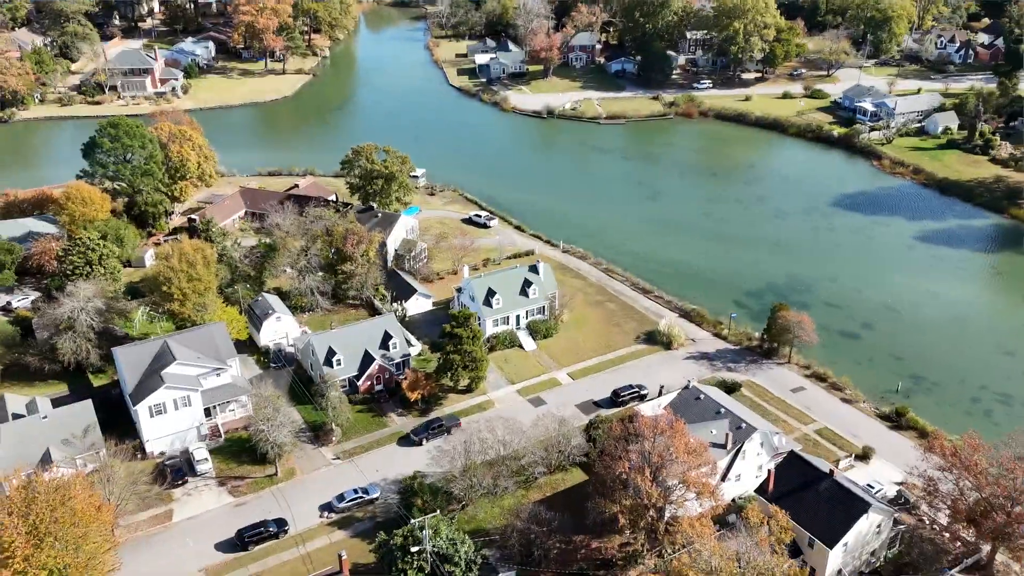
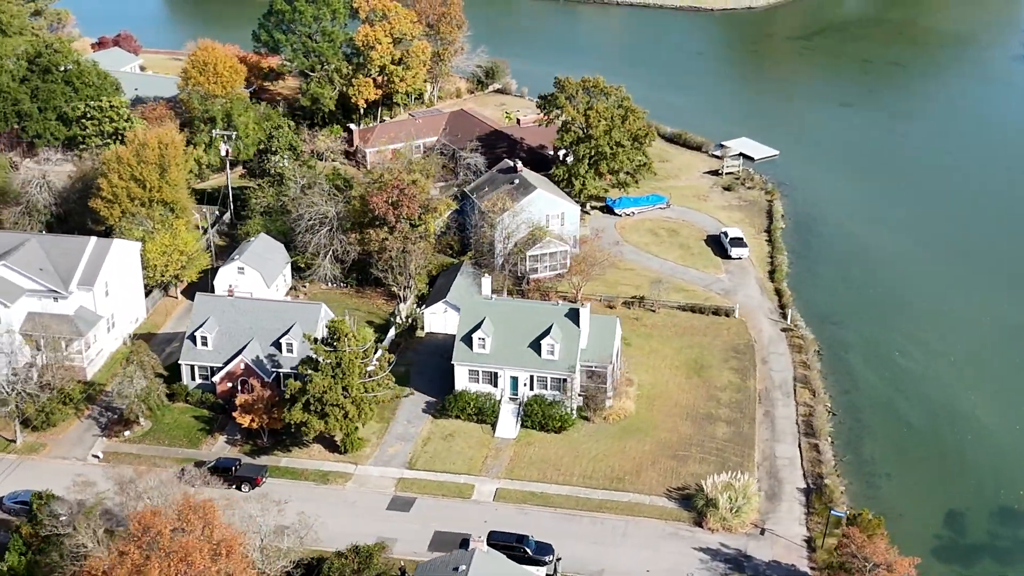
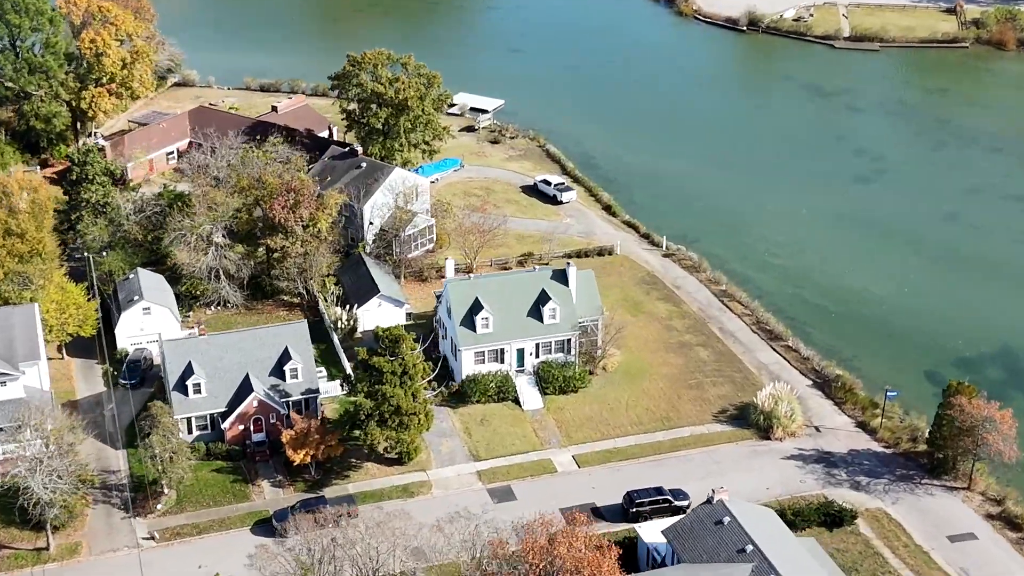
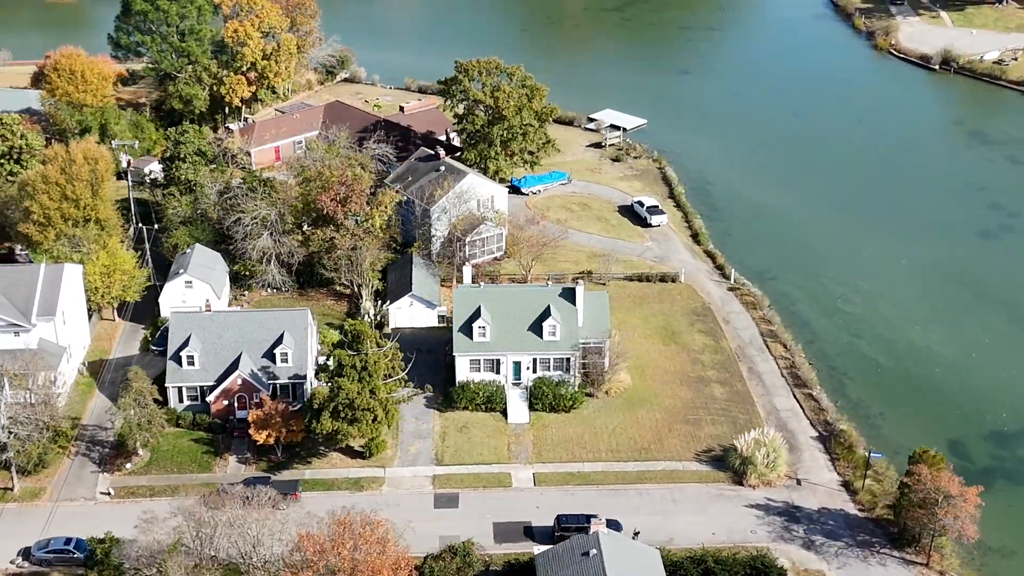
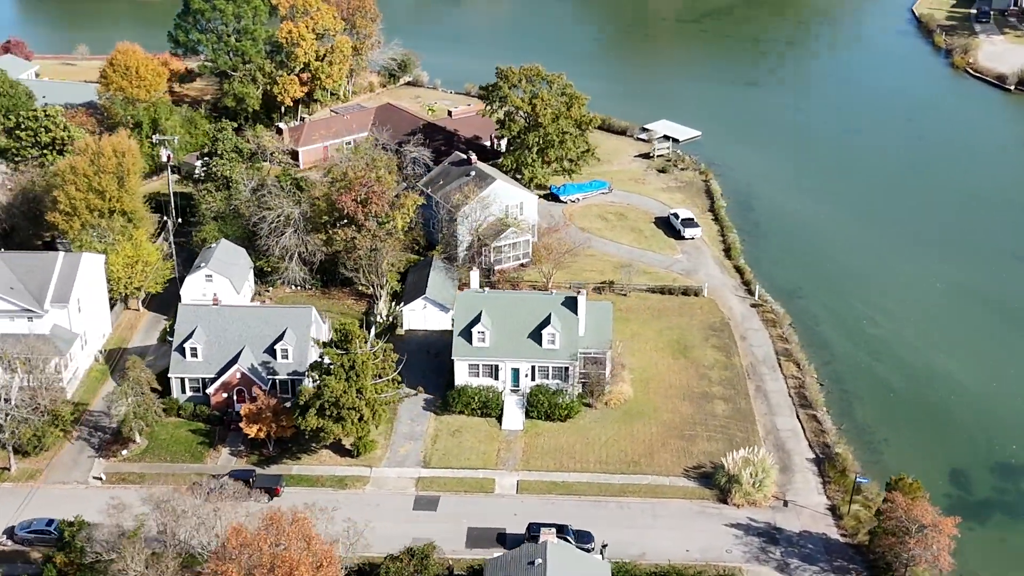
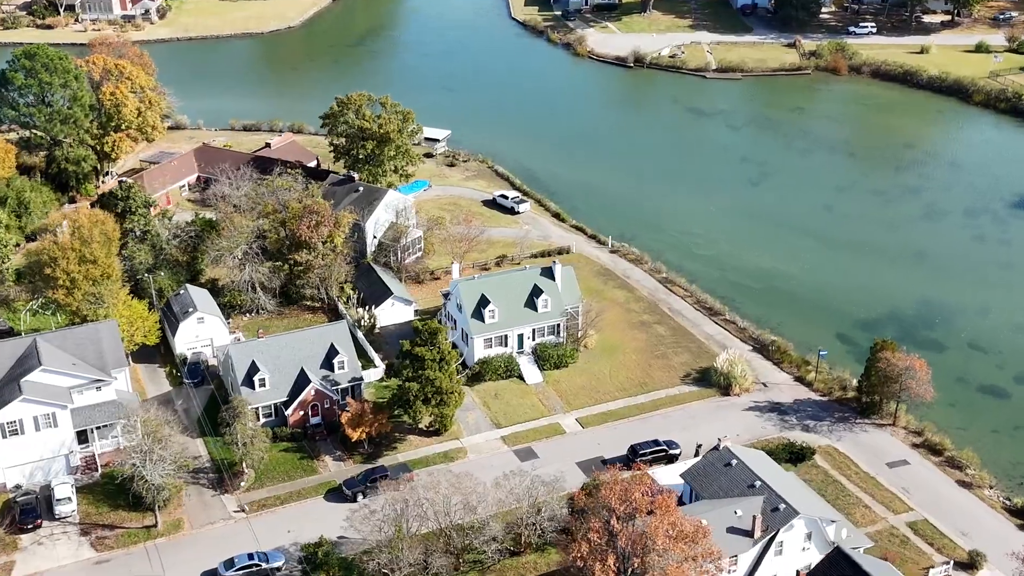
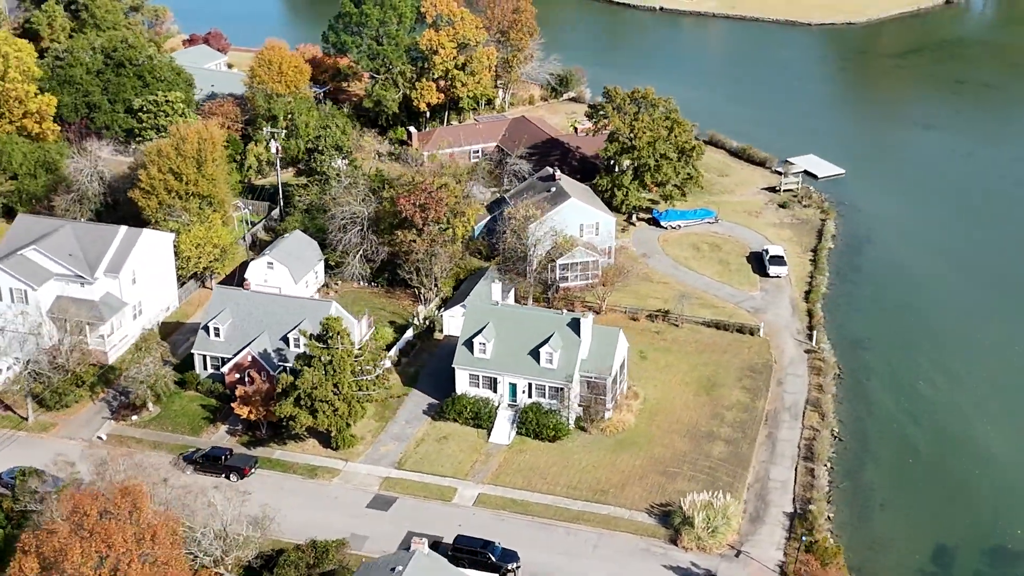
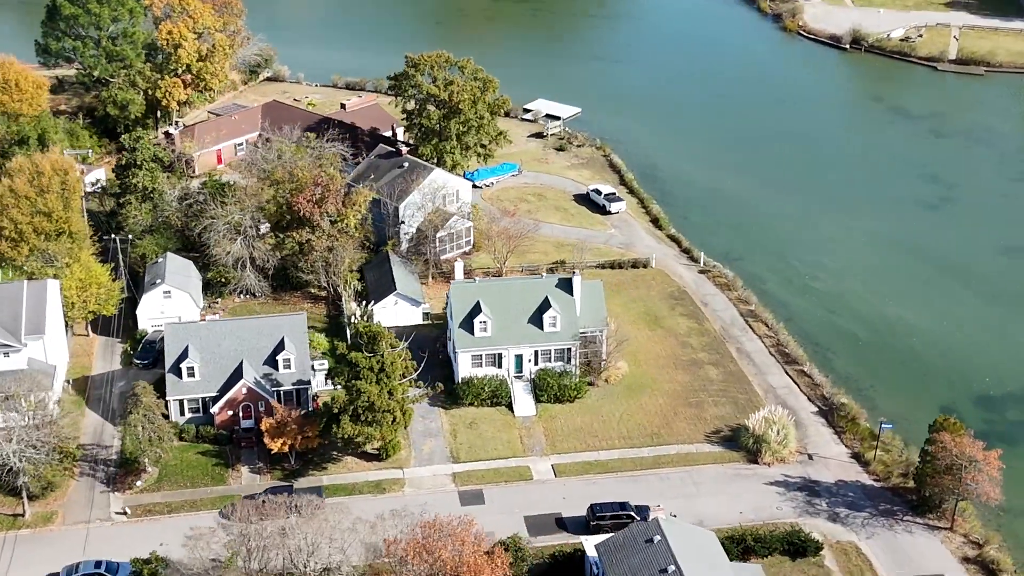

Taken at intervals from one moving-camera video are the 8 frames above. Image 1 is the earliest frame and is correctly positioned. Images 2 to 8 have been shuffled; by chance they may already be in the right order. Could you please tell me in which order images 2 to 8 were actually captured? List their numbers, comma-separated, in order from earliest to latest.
6, 3, 8, 4, 5, 2, 7
